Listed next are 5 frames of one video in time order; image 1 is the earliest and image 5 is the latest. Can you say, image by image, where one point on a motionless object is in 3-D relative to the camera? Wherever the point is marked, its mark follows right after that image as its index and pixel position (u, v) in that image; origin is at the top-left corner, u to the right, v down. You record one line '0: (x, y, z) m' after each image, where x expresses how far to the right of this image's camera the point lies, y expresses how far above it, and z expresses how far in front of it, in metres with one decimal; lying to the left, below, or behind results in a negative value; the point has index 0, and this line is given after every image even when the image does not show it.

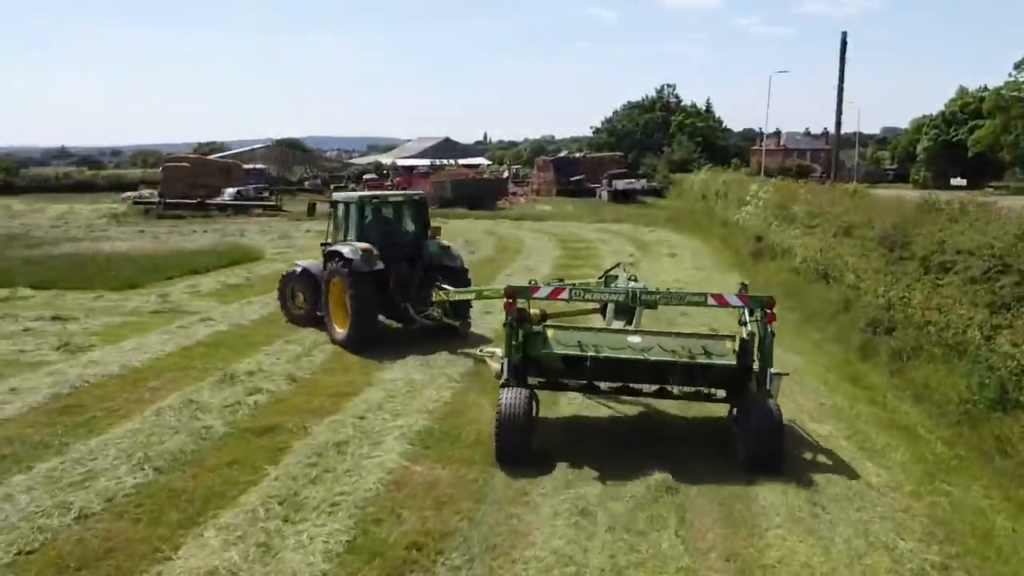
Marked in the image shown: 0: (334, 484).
0: (-1.9, -2.1, +8.7) m
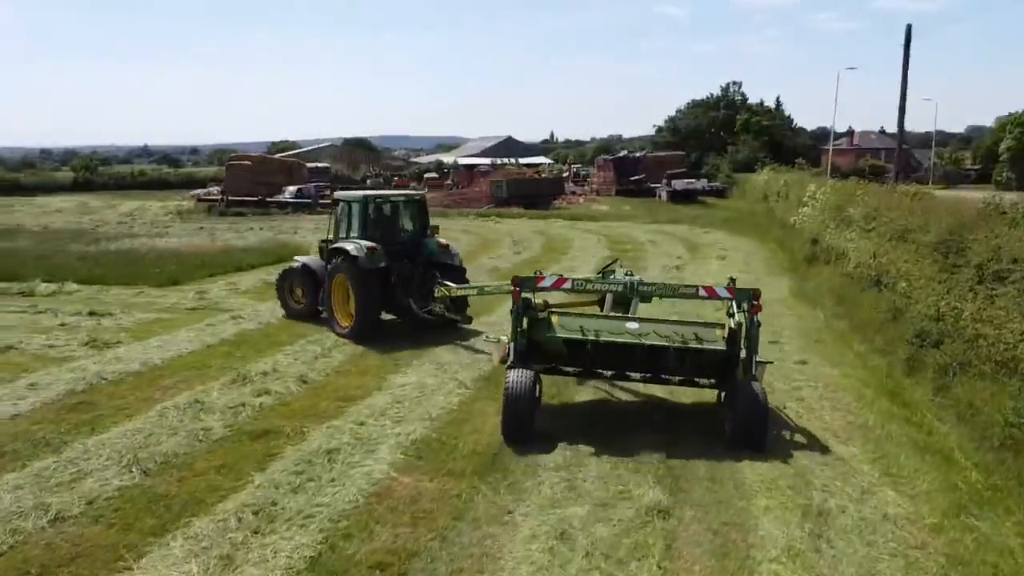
0: (-2.1, -2.1, +8.4) m
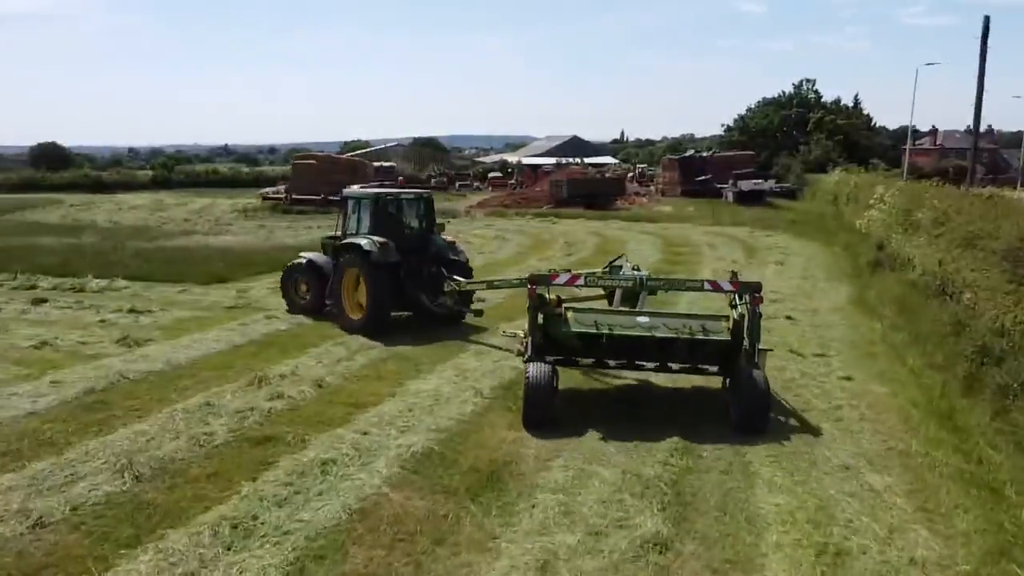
0: (-2.1, -2.2, +8.0) m
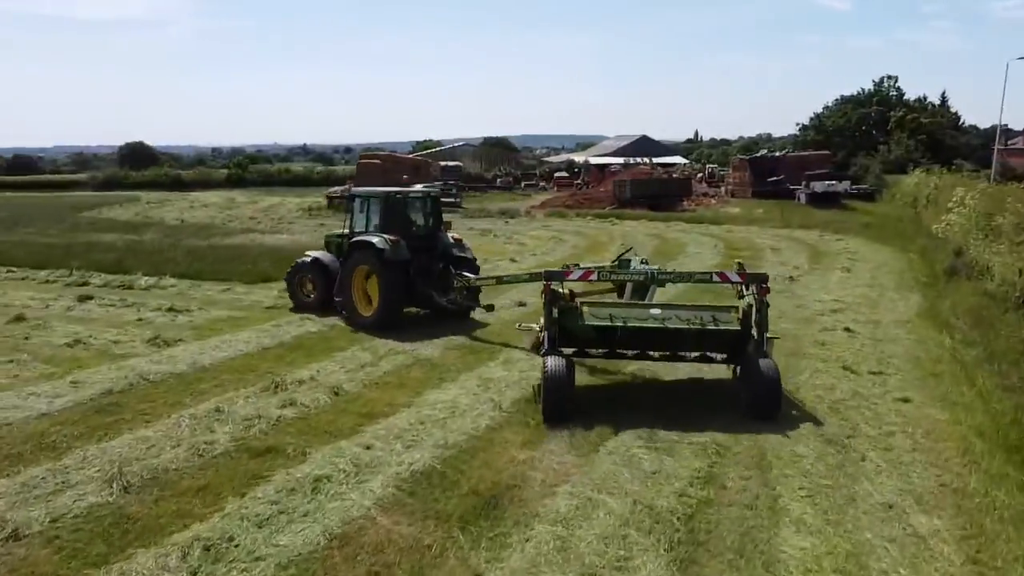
0: (-2.2, -2.3, +7.5) m
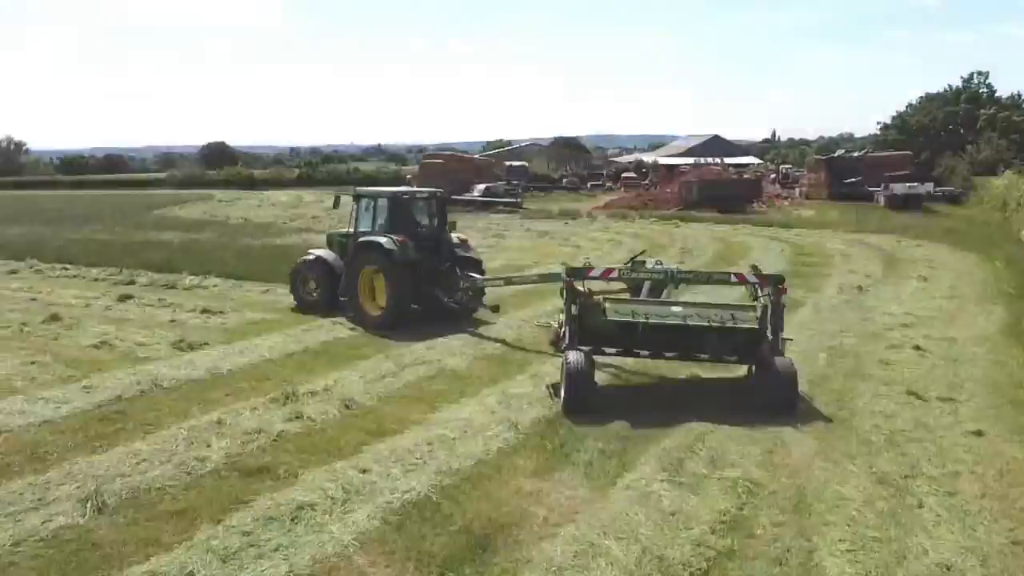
0: (-2.3, -2.4, +6.8) m
